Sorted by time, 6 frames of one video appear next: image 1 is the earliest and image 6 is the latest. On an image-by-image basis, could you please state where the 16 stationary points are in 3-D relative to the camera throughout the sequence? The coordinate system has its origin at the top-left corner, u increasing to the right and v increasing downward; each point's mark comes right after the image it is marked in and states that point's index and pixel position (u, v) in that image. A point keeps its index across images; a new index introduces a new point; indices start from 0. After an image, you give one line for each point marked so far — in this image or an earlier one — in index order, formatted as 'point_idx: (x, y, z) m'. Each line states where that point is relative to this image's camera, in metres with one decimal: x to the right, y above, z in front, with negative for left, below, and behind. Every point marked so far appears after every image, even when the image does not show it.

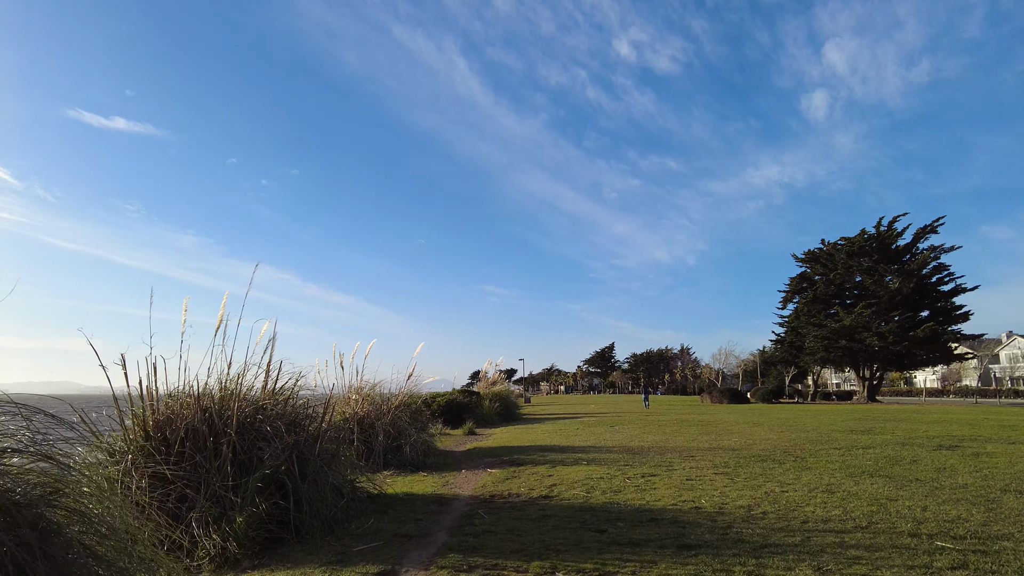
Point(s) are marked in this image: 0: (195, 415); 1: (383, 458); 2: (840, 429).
0: (-2.8, -1.1, +5.1) m
1: (-2.2, -2.9, +9.5) m
2: (+8.1, -3.5, +14.1) m
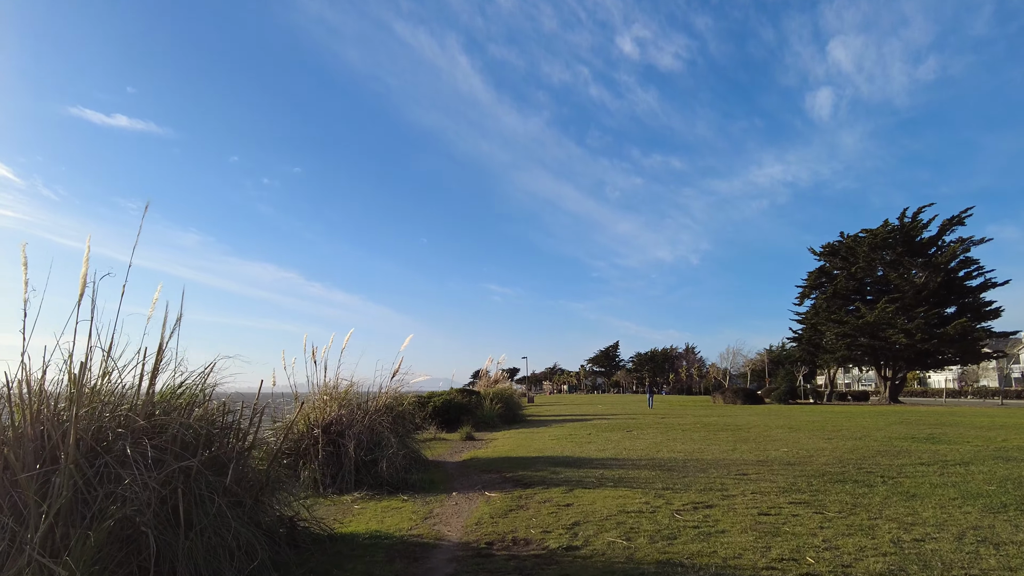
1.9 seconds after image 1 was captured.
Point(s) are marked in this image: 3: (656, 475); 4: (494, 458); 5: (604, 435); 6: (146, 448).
0: (-2.8, -0.8, +3.2) m
1: (-2.1, -2.5, +7.6) m
2: (+8.2, -3.2, +12.1) m
3: (+1.9, -2.4, +7.4) m
4: (-0.3, -3.0, +10.1) m
5: (+2.2, -3.5, +13.6) m
6: (-2.2, -1.0, +3.4) m
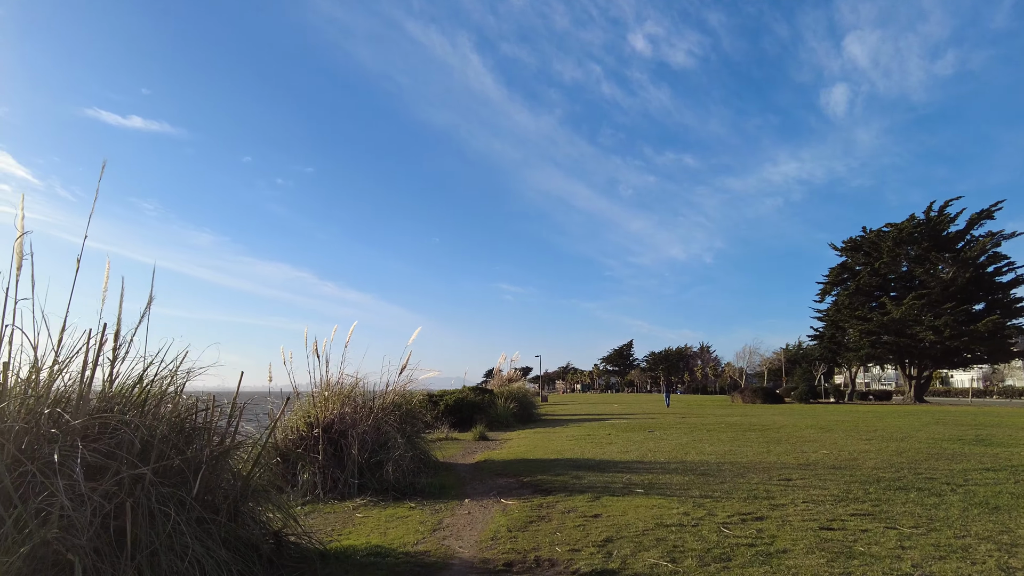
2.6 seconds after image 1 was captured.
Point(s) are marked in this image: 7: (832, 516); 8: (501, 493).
0: (-2.6, -0.6, +2.5) m
1: (-1.9, -2.4, +7.0) m
2: (+8.5, -3.0, +11.3) m
3: (+2.1, -2.3, +6.7) m
4: (0.0, -2.9, +9.4) m
5: (+2.6, -3.4, +12.9) m
6: (-2.1, -0.8, +2.8) m
7: (+2.7, -1.9, +4.7) m
8: (-0.1, -2.4, +6.5) m
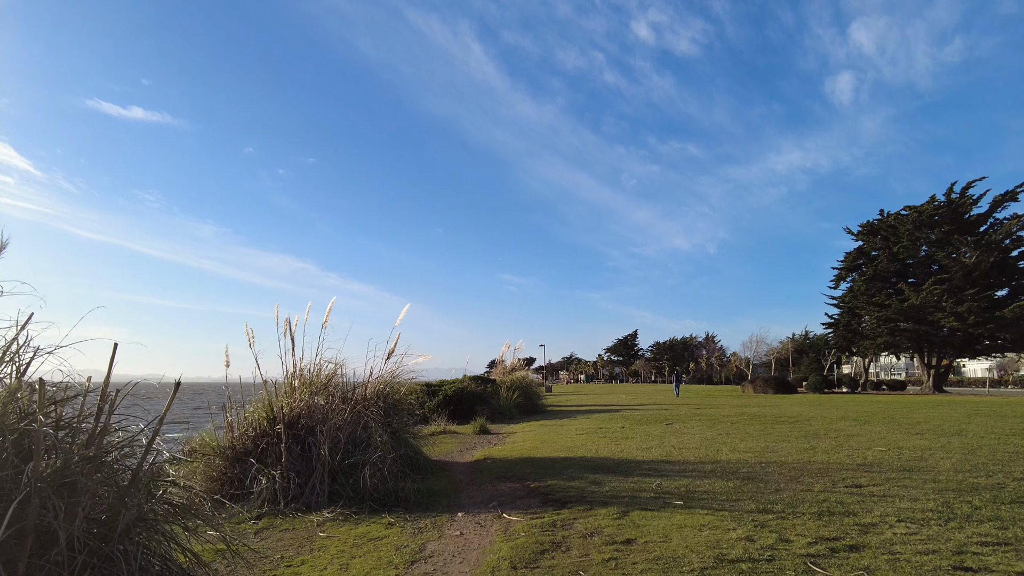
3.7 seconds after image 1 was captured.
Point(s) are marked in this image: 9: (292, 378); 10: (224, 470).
0: (-2.6, -0.3, +1.3) m
1: (-1.9, -2.0, +5.7) m
2: (+8.6, -2.5, +10.0) m
3: (+2.1, -1.9, +5.4) m
4: (0.0, -2.4, +8.2) m
5: (+2.6, -2.9, +11.6) m
6: (-2.1, -0.5, +1.5) m
7: (+2.7, -1.6, +3.5) m
8: (-0.1, -2.0, +5.3) m
9: (-2.6, -1.1, +6.7) m
10: (-3.1, -1.9, +6.0) m
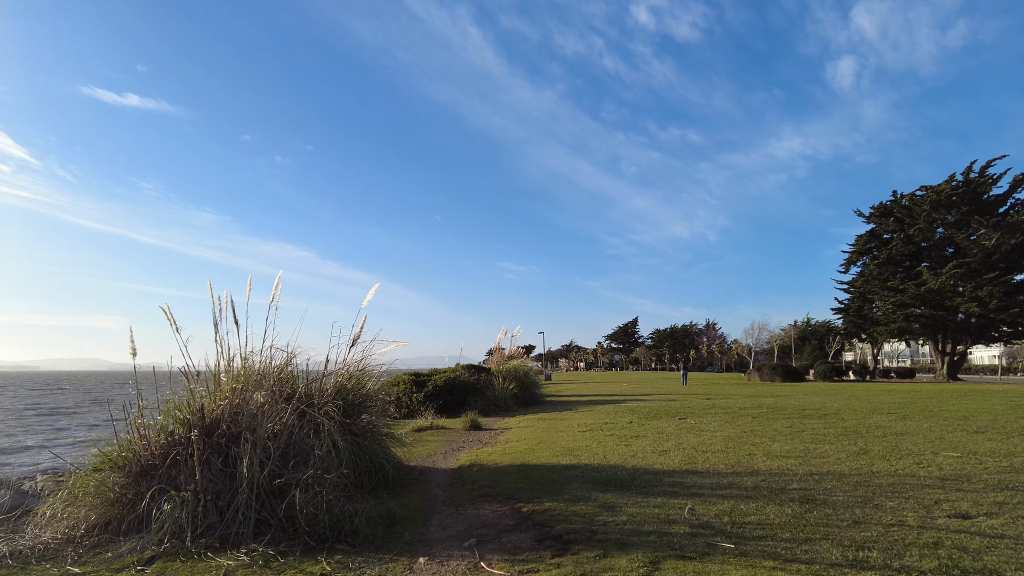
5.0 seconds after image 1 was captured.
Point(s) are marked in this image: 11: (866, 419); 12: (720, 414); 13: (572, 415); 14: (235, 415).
0: (-2.7, -0.1, -0.2) m
1: (-2.0, -1.7, +4.3) m
2: (+8.5, -2.1, +8.6) m
3: (+2.0, -1.6, +4.0) m
4: (-0.1, -2.1, +6.8) m
5: (+2.5, -2.5, +10.2) m
6: (-2.2, -0.3, +0.1) m
7: (+2.6, -1.3, +2.1) m
8: (-0.2, -1.7, +3.9) m
9: (-2.7, -0.8, +5.3) m
10: (-3.2, -1.7, +4.6) m
11: (+6.8, -2.5, +10.9) m
12: (+4.5, -2.7, +12.3) m
13: (+1.3, -2.9, +12.8) m
14: (-2.3, -1.1, +4.8) m
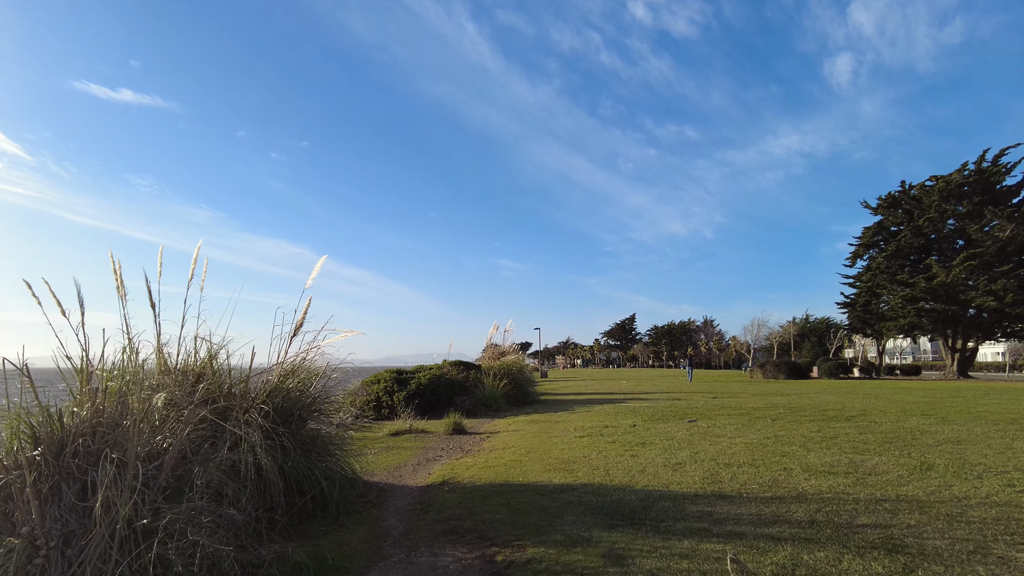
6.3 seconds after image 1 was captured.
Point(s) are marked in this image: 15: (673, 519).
0: (-2.9, +0.1, -1.5) m
1: (-2.2, -1.5, +3.0) m
2: (+8.3, -1.9, +7.3) m
3: (+1.8, -1.4, +2.7) m
4: (-0.3, -1.9, +5.4) m
5: (+2.3, -2.2, +8.9) m
6: (-2.3, -0.1, -1.3) m
7: (+2.4, -1.1, +0.7) m
8: (-0.4, -1.5, +2.5) m
9: (-2.9, -0.5, +3.9) m
10: (-3.4, -1.4, +3.3) m
11: (+6.6, -2.3, +9.6) m
12: (+4.3, -2.4, +11.0) m
13: (+1.1, -2.6, +11.5) m
14: (-2.5, -0.8, +3.5) m
15: (+1.1, -1.6, +4.0) m
